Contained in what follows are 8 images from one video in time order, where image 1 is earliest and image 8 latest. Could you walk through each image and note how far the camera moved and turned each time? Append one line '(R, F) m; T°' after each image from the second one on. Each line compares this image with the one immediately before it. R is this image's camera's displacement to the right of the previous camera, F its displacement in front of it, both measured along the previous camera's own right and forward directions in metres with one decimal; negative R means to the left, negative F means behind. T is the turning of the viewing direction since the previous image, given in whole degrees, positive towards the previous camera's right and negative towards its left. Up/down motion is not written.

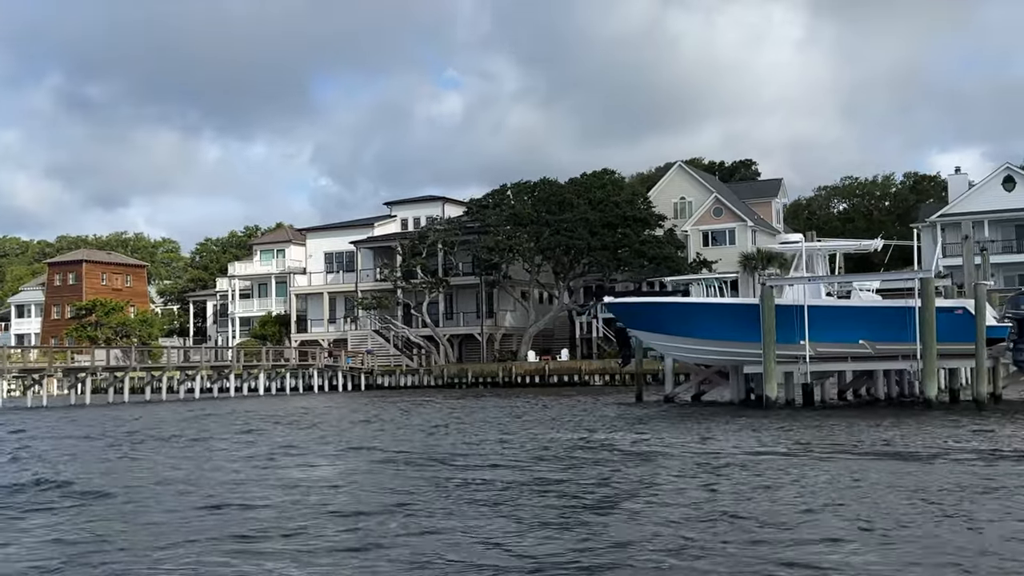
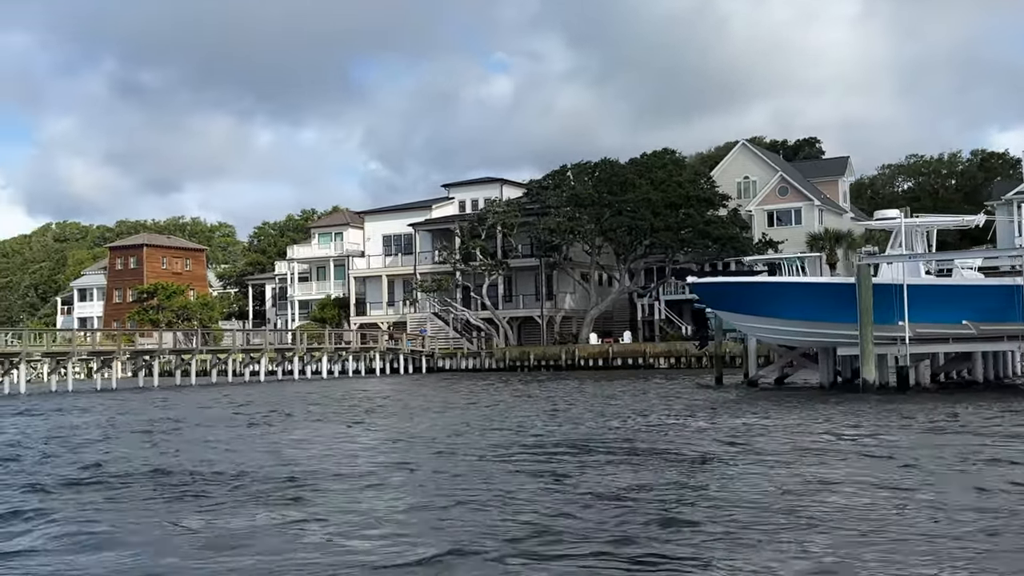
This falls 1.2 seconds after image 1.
(-0.6, +0.5) m; -3°
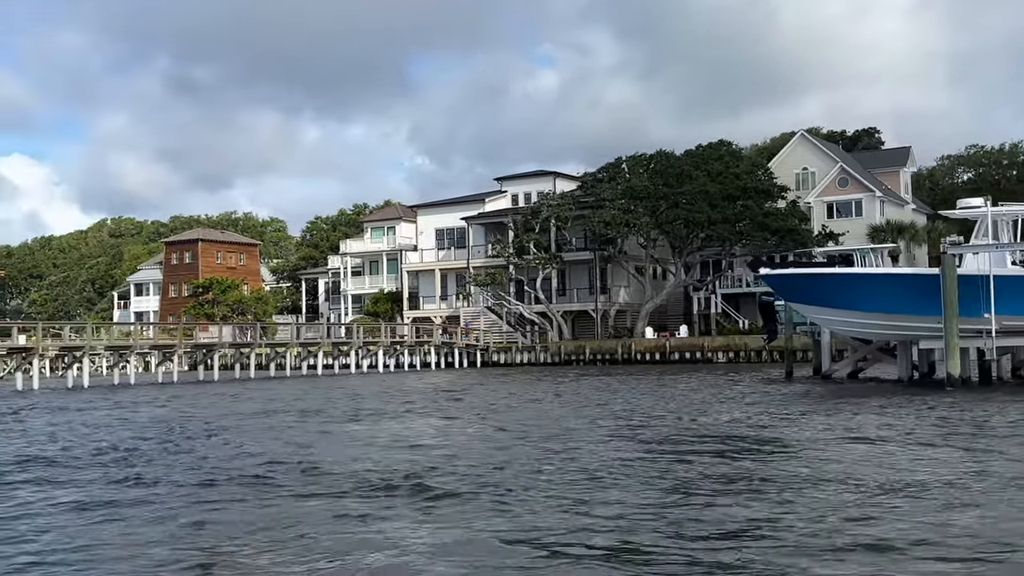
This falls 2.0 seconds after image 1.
(-0.4, +0.3) m; -2°
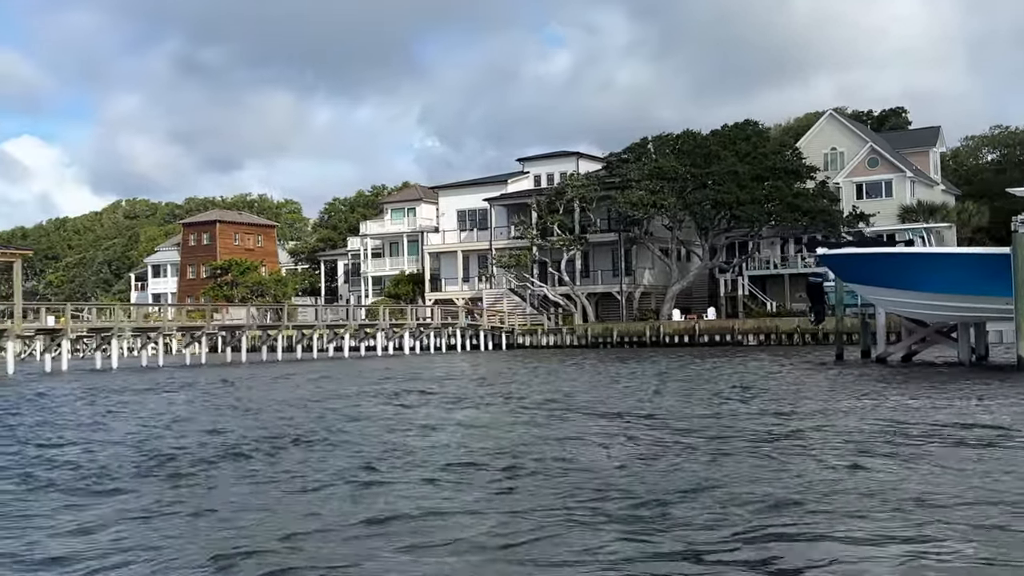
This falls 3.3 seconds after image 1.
(-0.8, +0.5) m; 0°
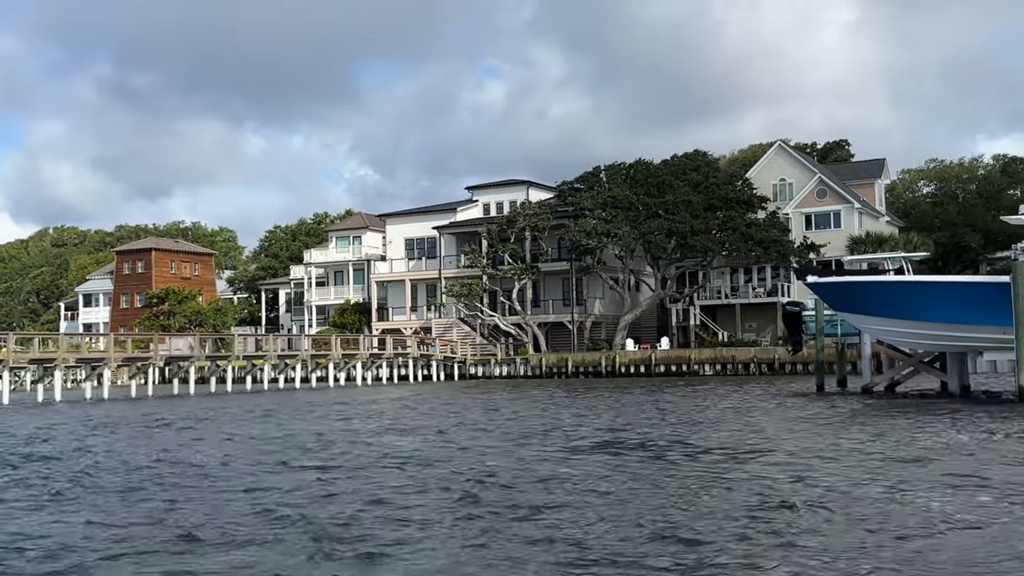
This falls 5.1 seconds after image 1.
(-1.0, +0.7) m; +4°
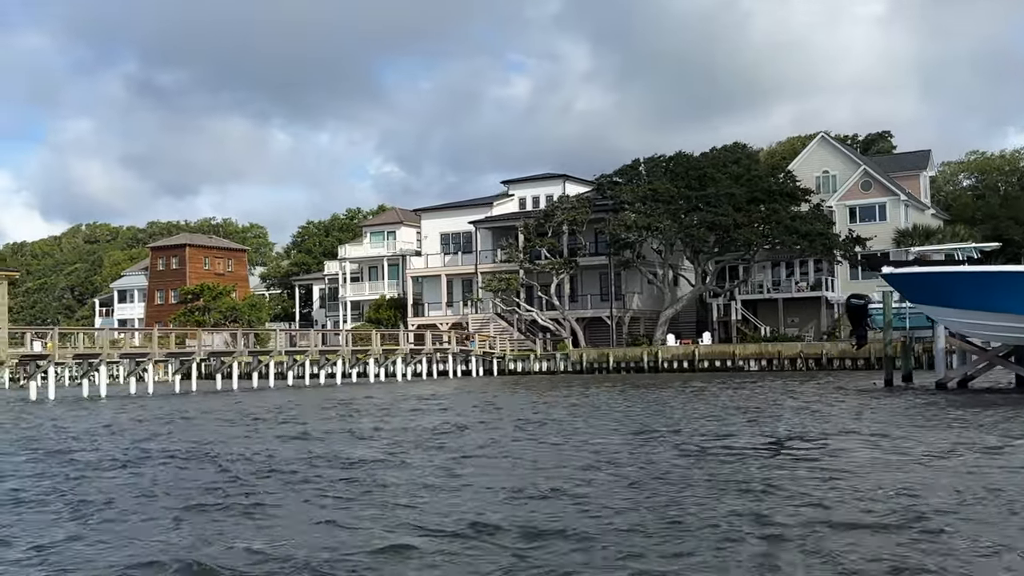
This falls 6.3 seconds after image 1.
(-0.7, +0.5) m; -1°
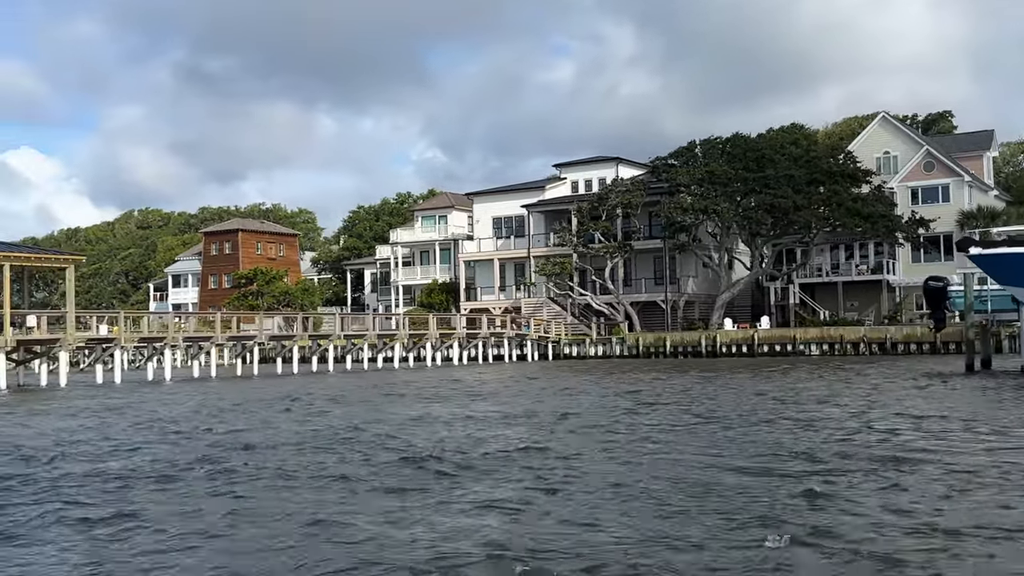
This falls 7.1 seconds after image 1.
(-0.6, +0.3) m; -2°
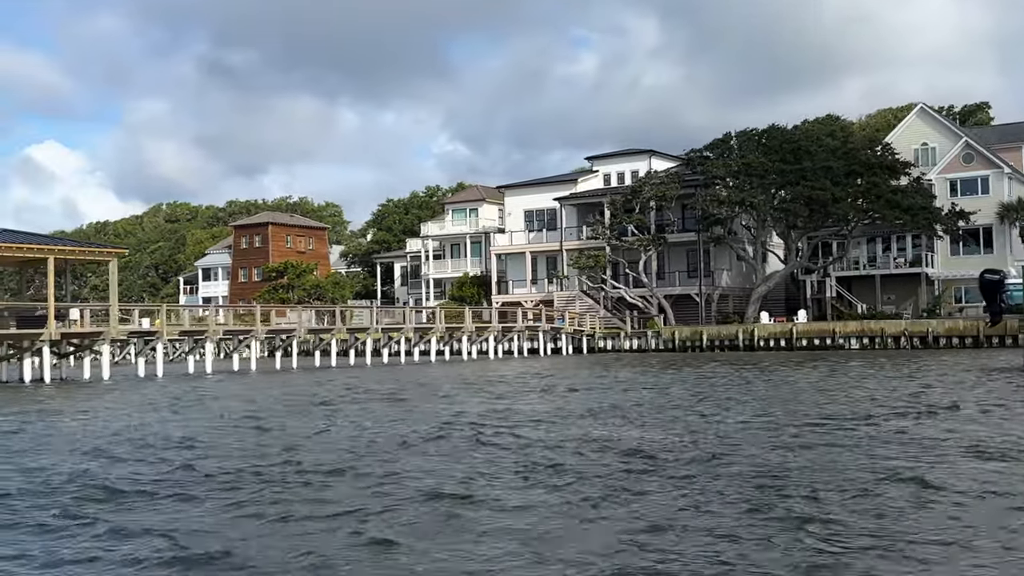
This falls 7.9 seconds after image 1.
(-0.6, +0.2) m; -1°
